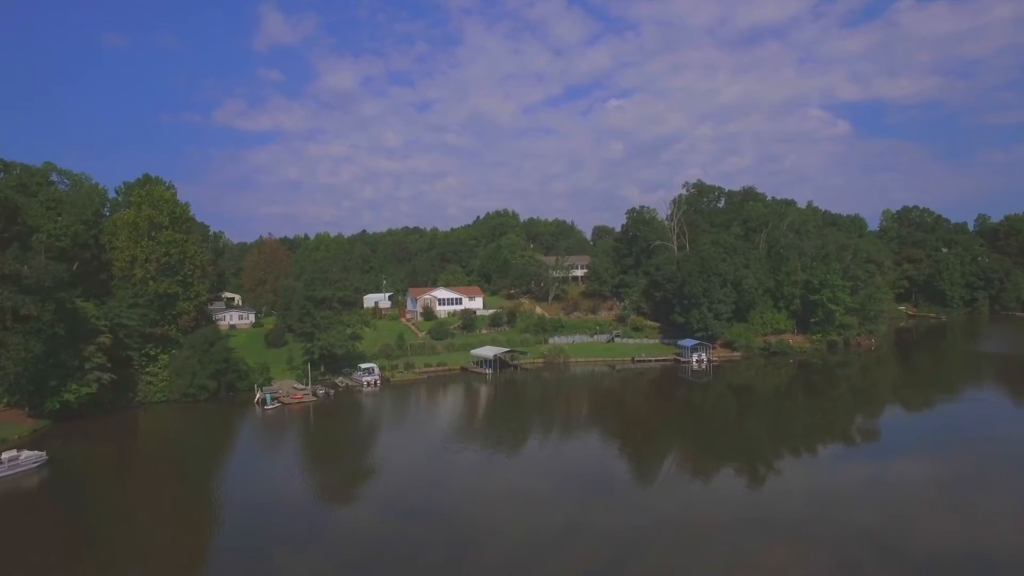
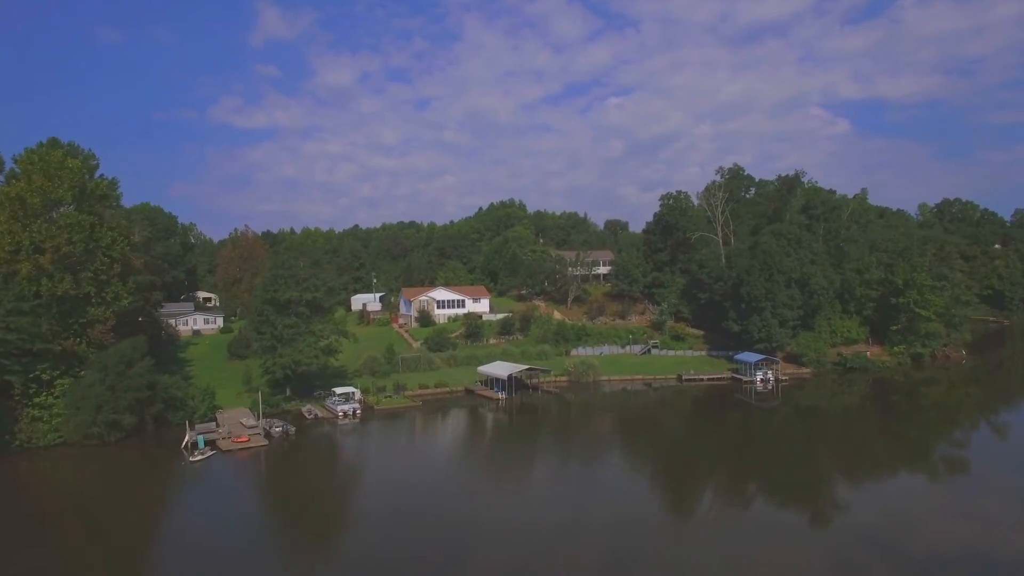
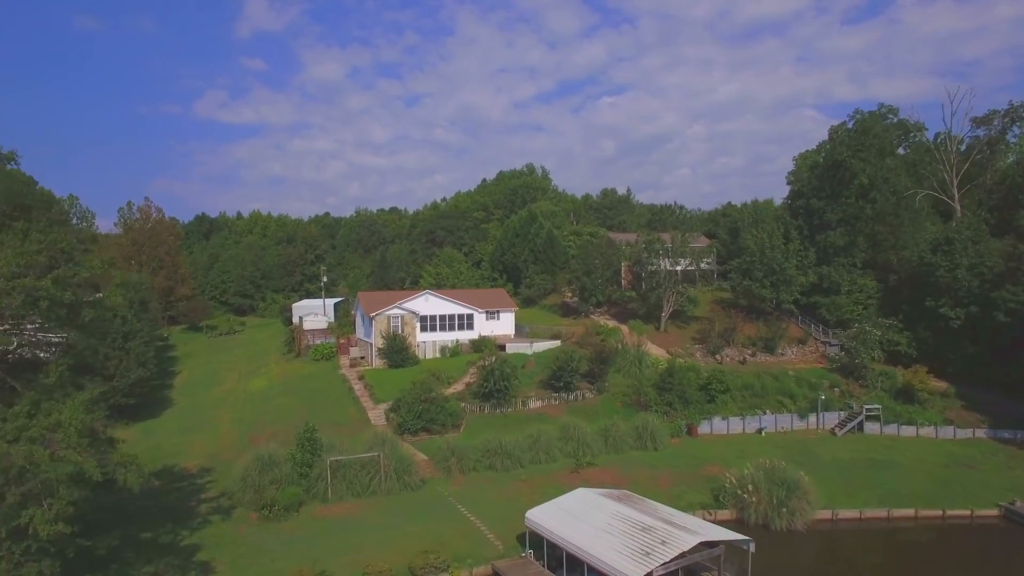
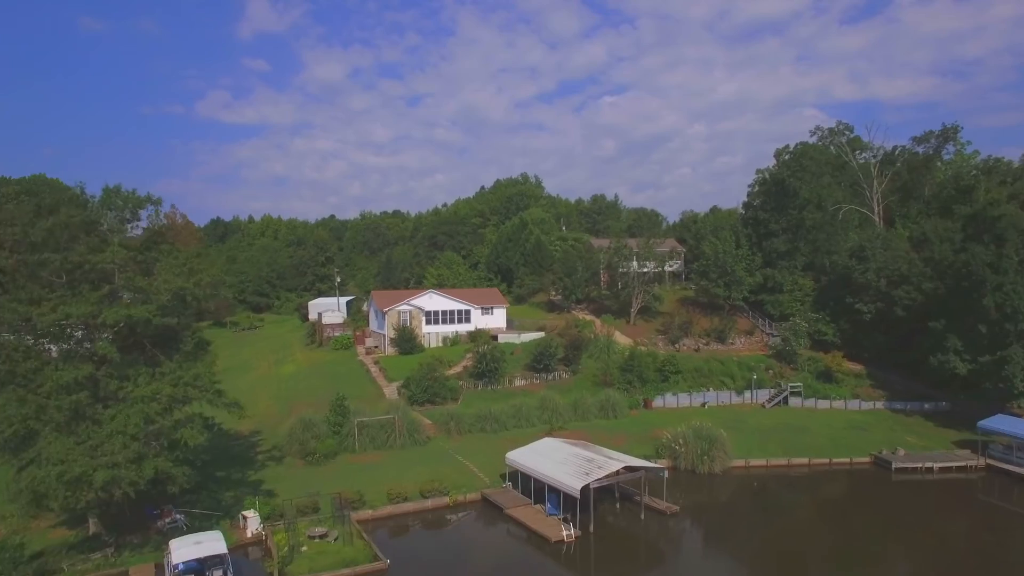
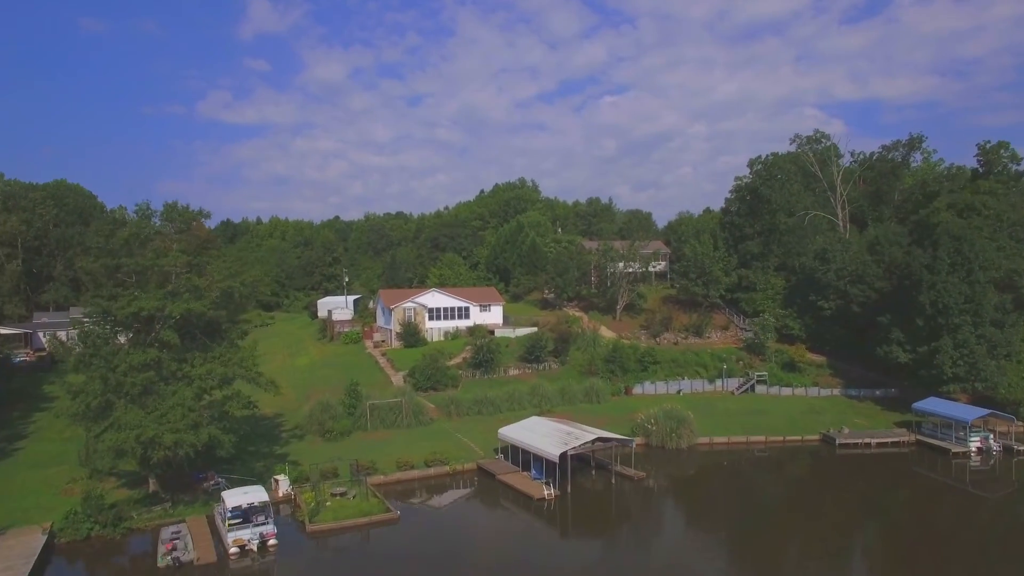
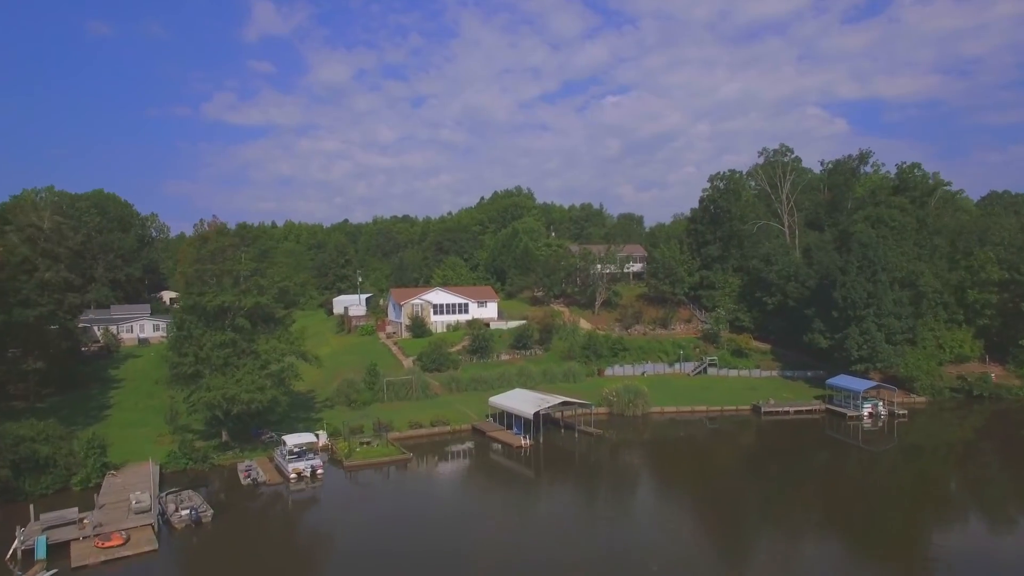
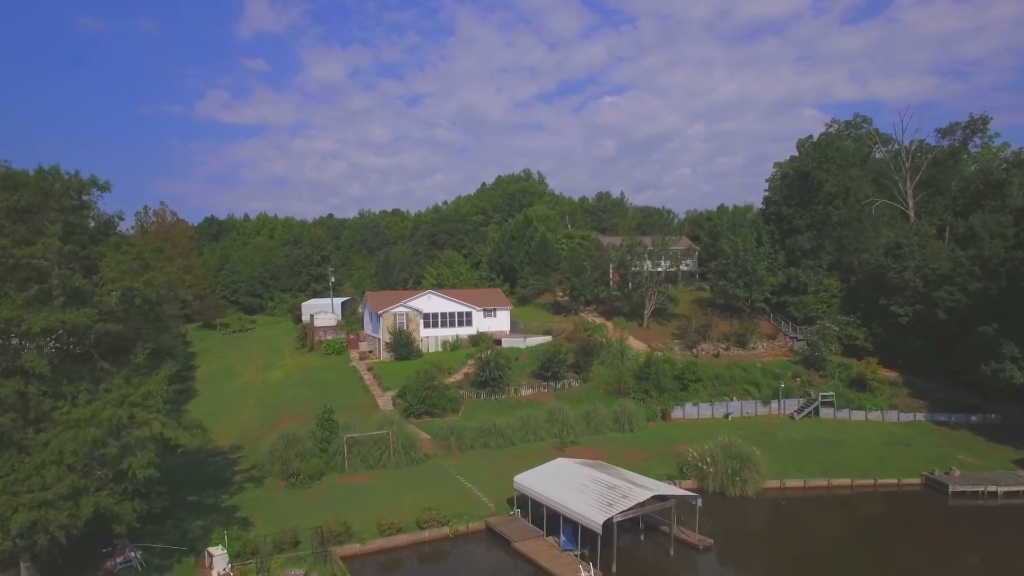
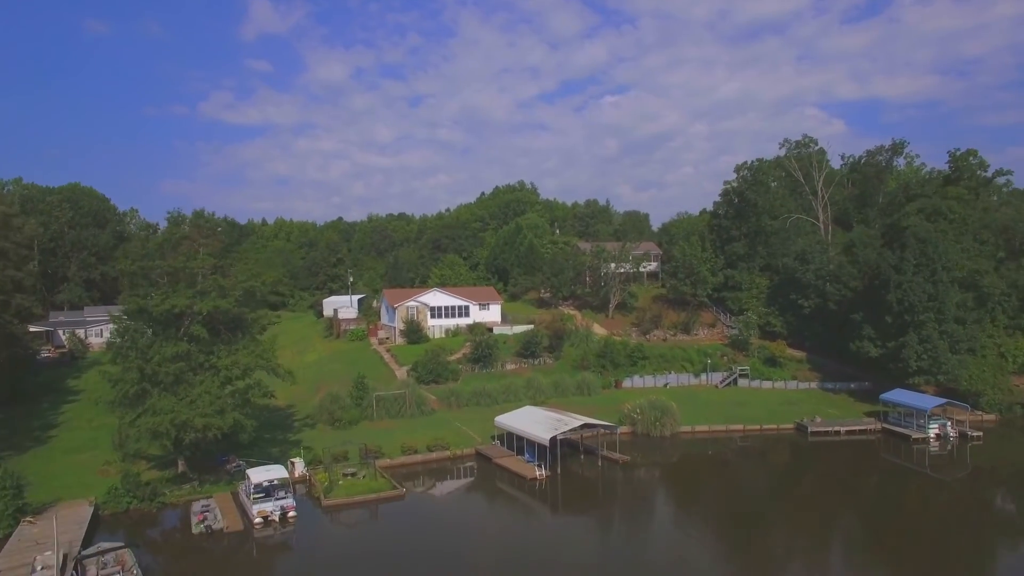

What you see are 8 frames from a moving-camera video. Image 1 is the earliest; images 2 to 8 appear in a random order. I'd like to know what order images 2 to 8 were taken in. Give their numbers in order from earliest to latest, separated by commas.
2, 6, 8, 5, 4, 7, 3
